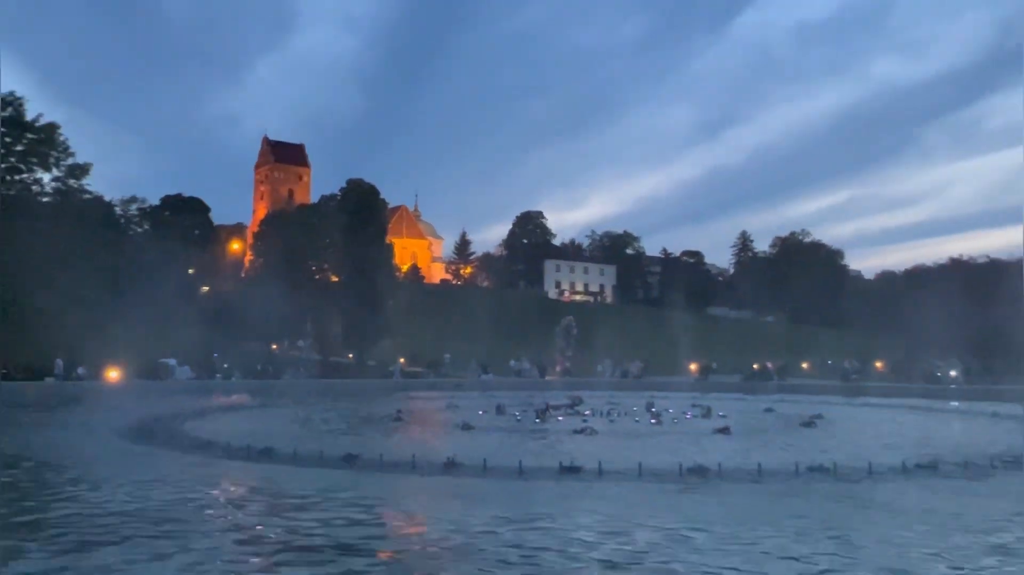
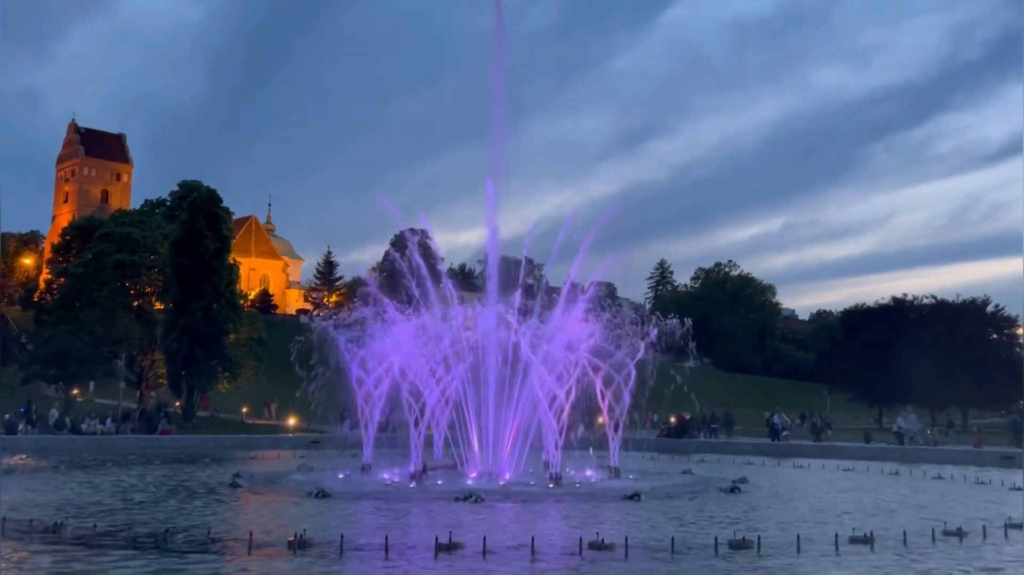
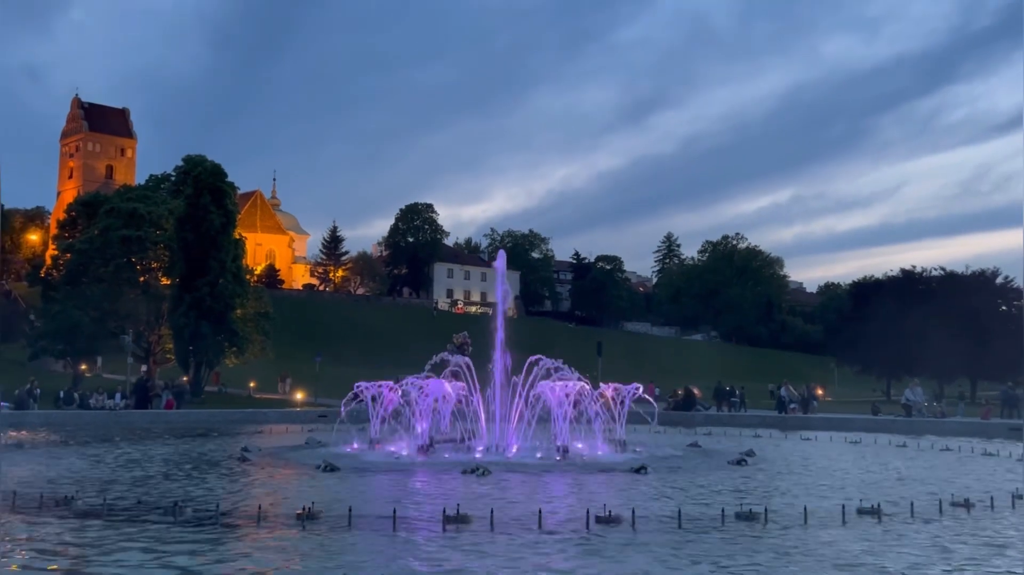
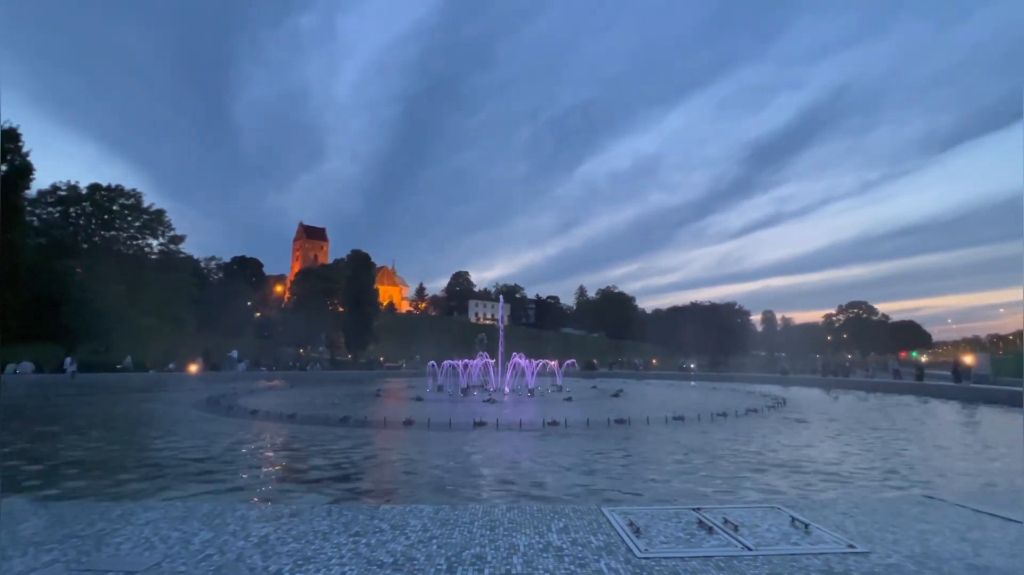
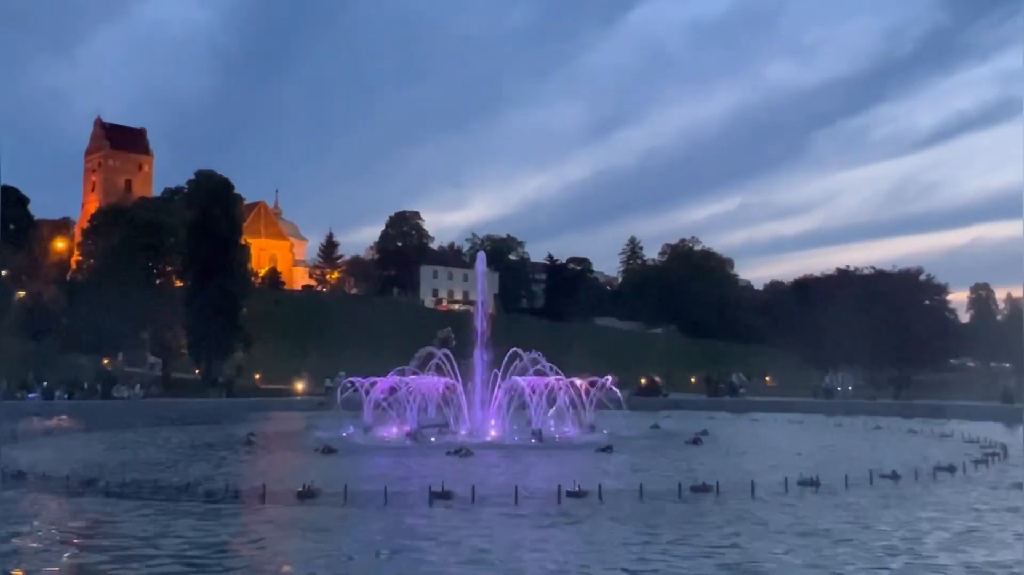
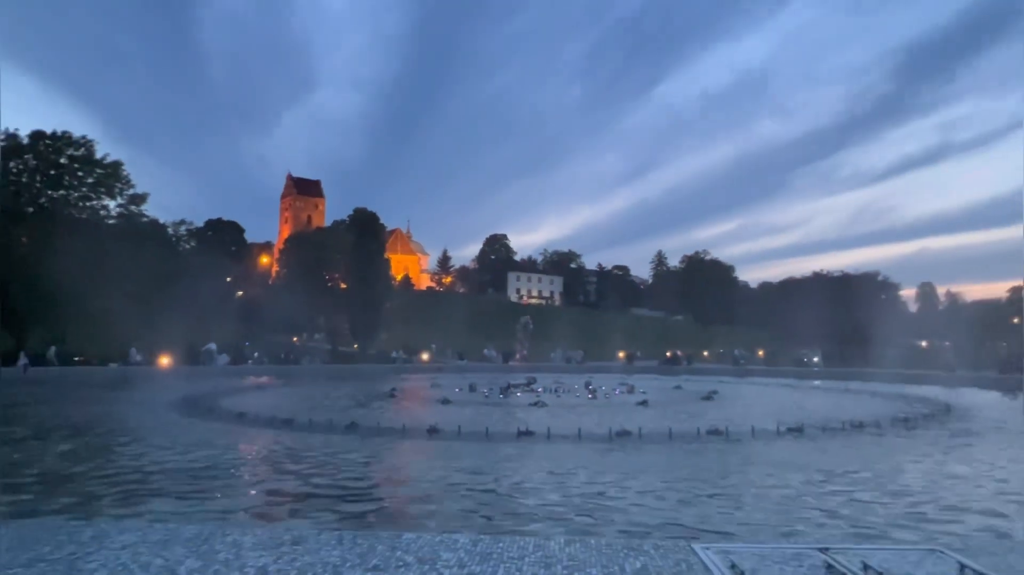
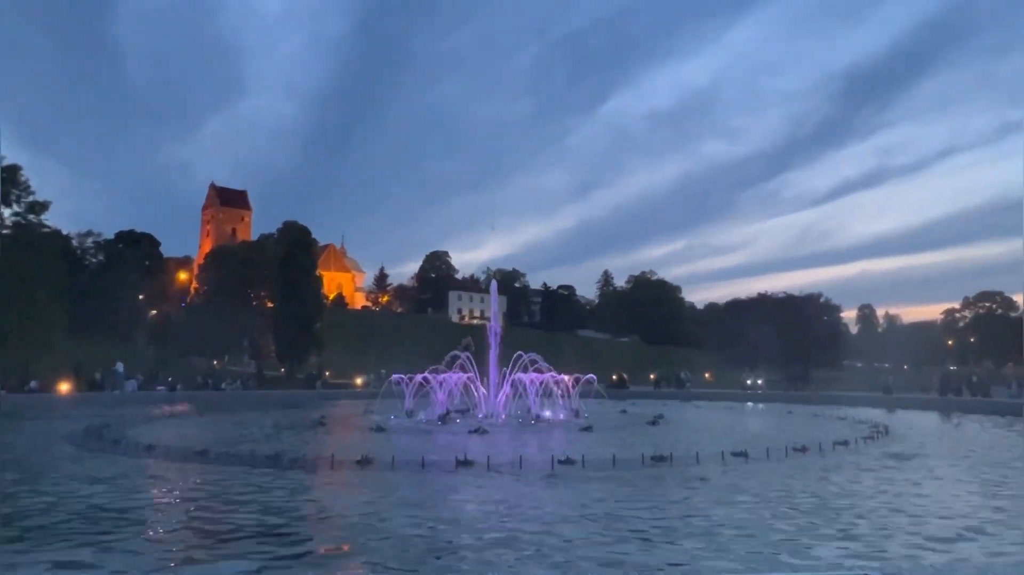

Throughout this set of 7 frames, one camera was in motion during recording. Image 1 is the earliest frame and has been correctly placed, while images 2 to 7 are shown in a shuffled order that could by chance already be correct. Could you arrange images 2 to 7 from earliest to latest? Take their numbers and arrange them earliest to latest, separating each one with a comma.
6, 4, 7, 5, 3, 2
